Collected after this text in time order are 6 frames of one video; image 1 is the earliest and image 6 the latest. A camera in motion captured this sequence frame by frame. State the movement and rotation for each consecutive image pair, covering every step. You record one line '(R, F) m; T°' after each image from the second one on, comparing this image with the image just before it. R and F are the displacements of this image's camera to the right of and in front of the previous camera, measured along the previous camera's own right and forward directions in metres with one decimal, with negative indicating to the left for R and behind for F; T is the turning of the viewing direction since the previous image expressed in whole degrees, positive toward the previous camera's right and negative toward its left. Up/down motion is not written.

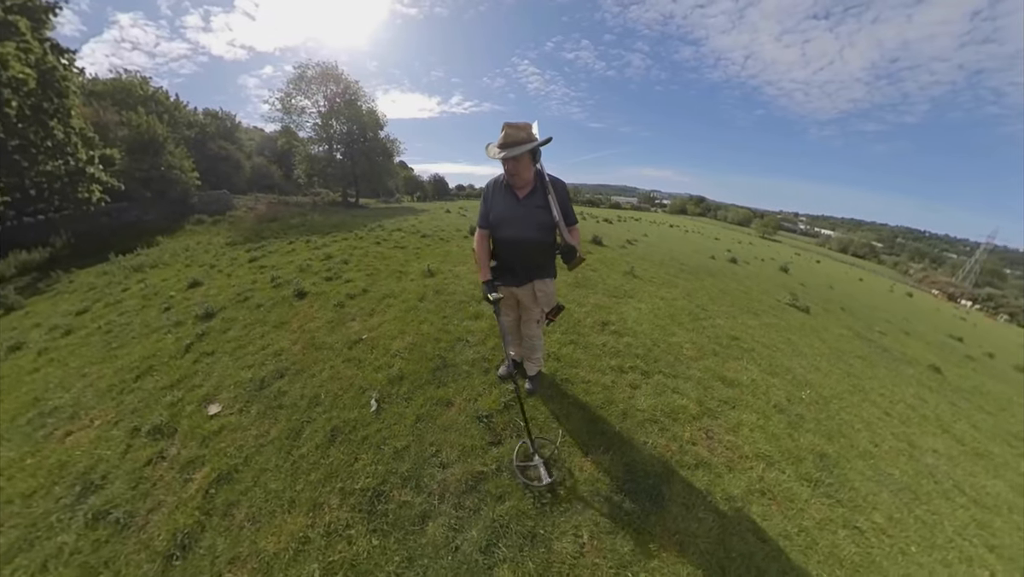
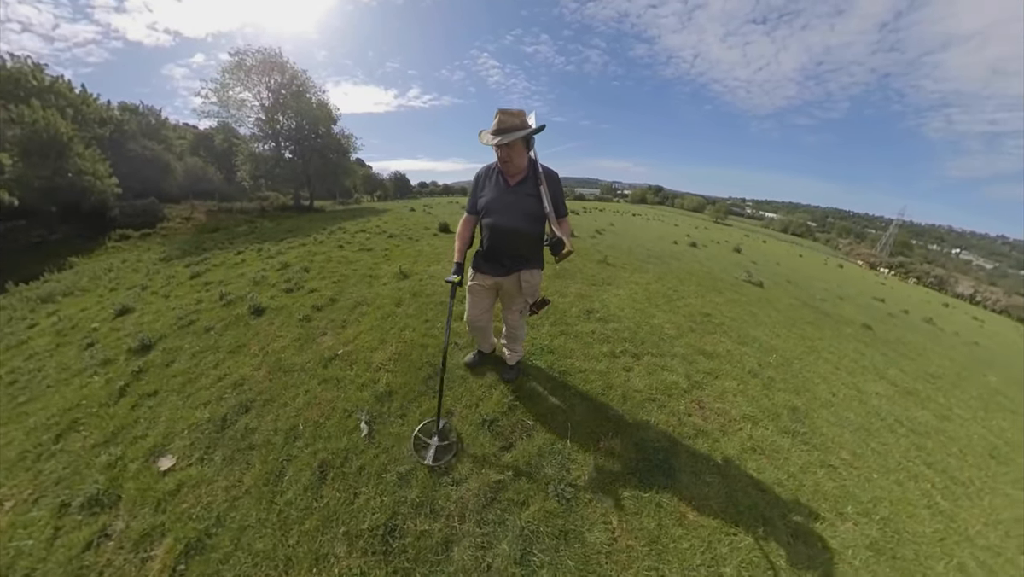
(-0.5, +0.1) m; +6°
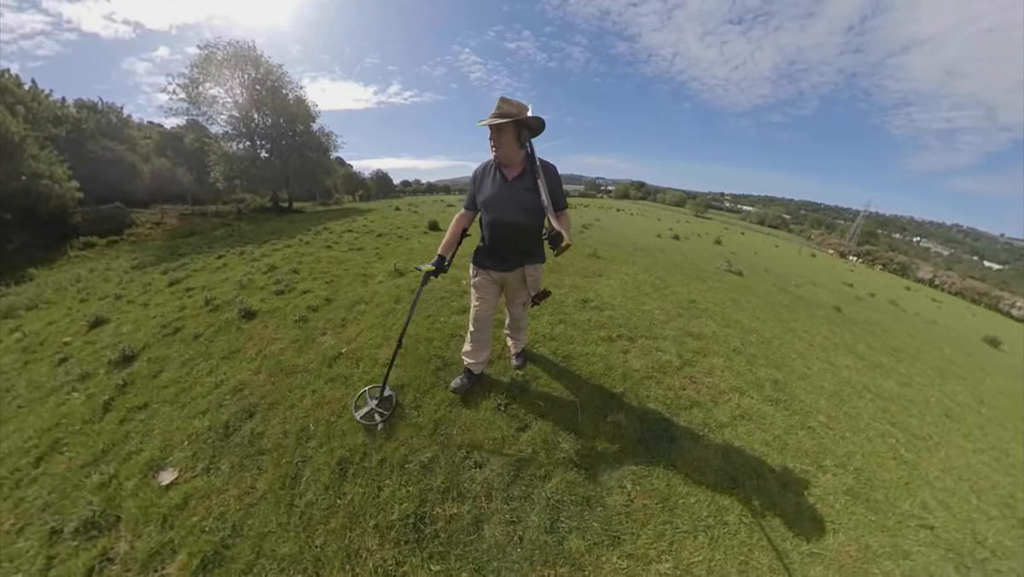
(-0.3, -0.3) m; +2°
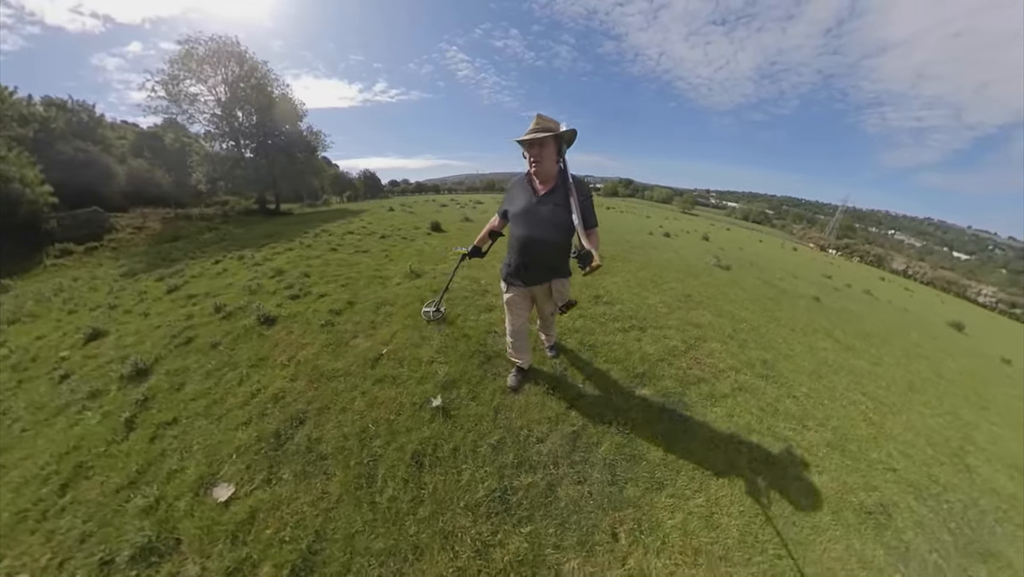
(-1.0, -0.8) m; +2°
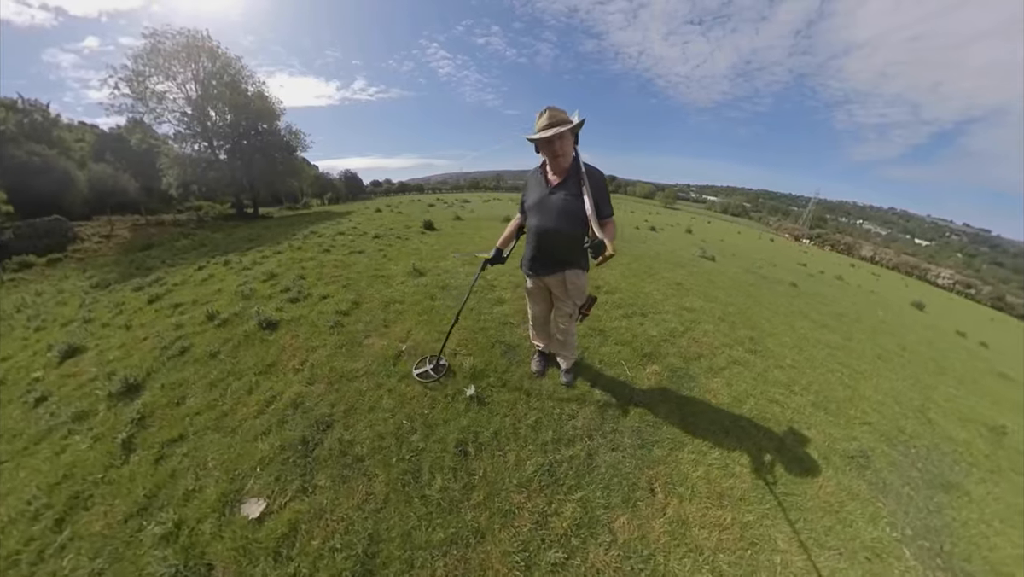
(-0.7, -0.4) m; +2°
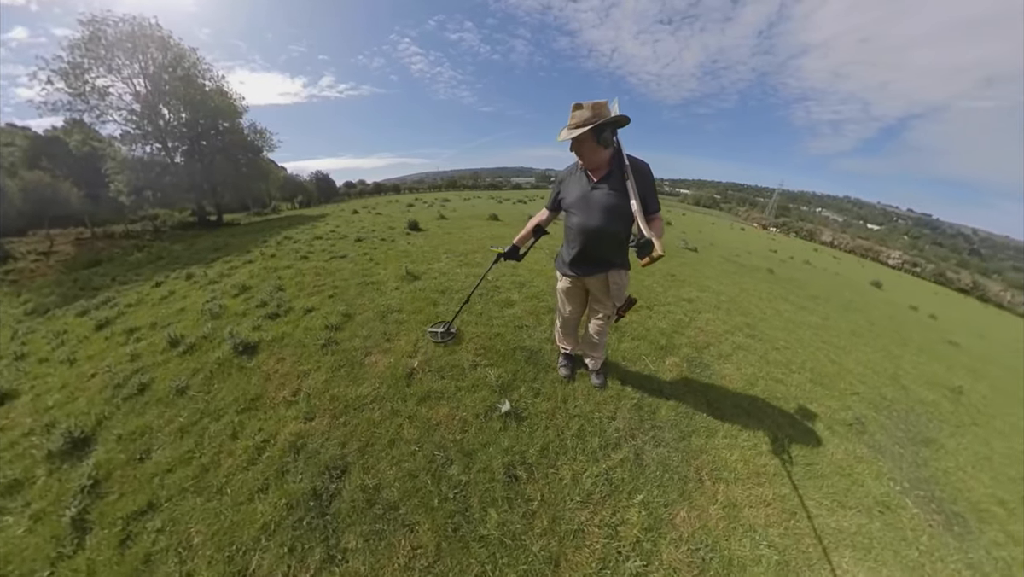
(-0.9, -0.2) m; +3°
